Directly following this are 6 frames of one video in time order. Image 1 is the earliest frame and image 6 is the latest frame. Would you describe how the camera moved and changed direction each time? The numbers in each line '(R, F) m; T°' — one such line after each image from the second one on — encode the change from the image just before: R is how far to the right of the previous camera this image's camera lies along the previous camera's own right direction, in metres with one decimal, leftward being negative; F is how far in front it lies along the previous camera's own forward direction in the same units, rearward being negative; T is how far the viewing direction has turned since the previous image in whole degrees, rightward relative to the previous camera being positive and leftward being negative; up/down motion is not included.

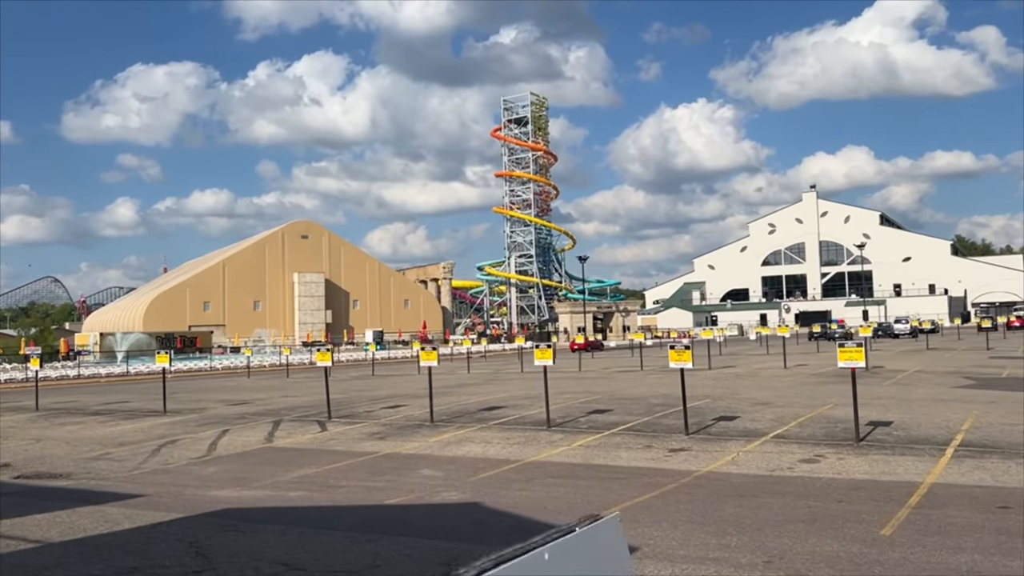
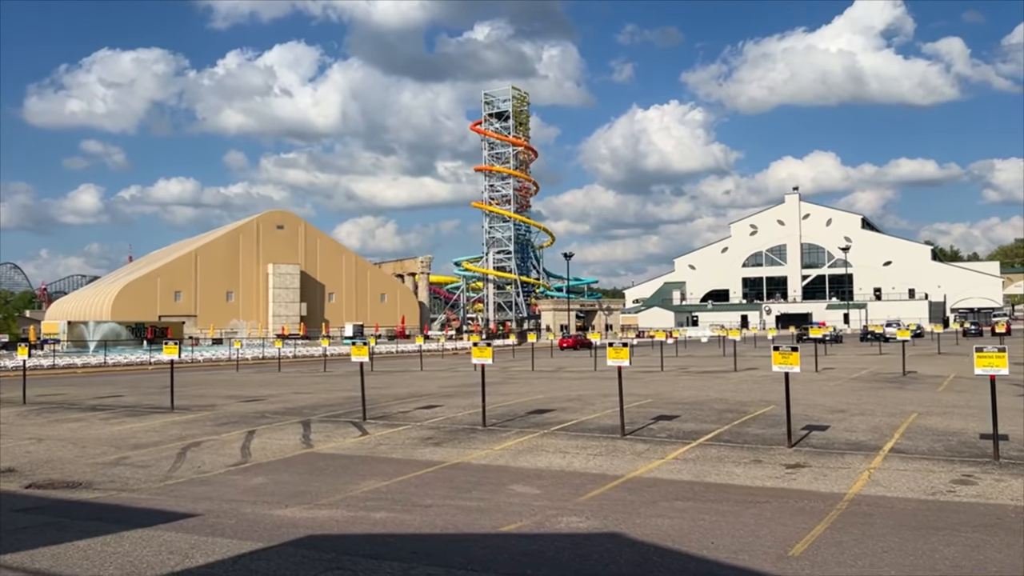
(-1.8, +1.8) m; +2°
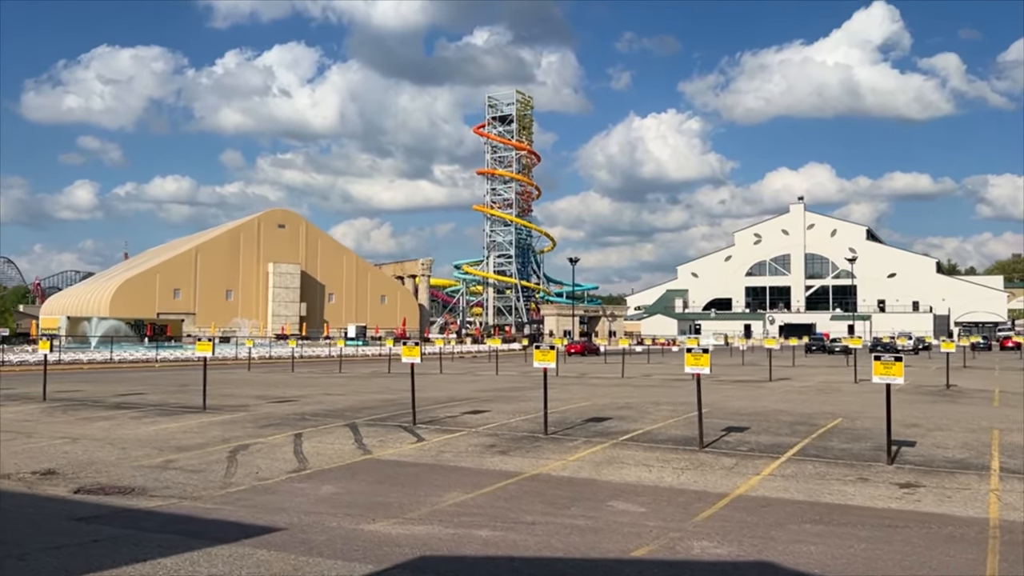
(-1.3, +0.9) m; 0°
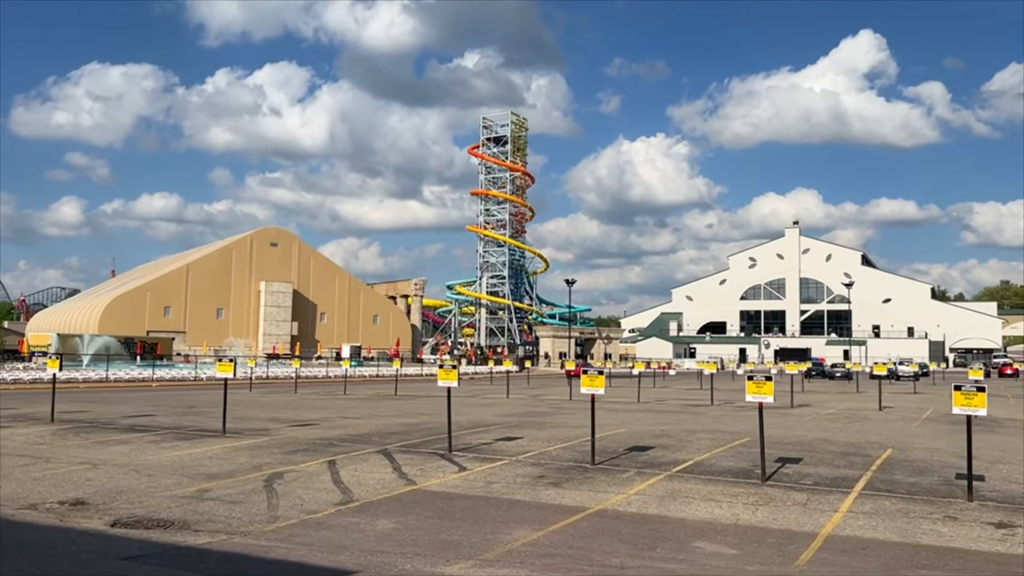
(-1.0, +0.7) m; +1°
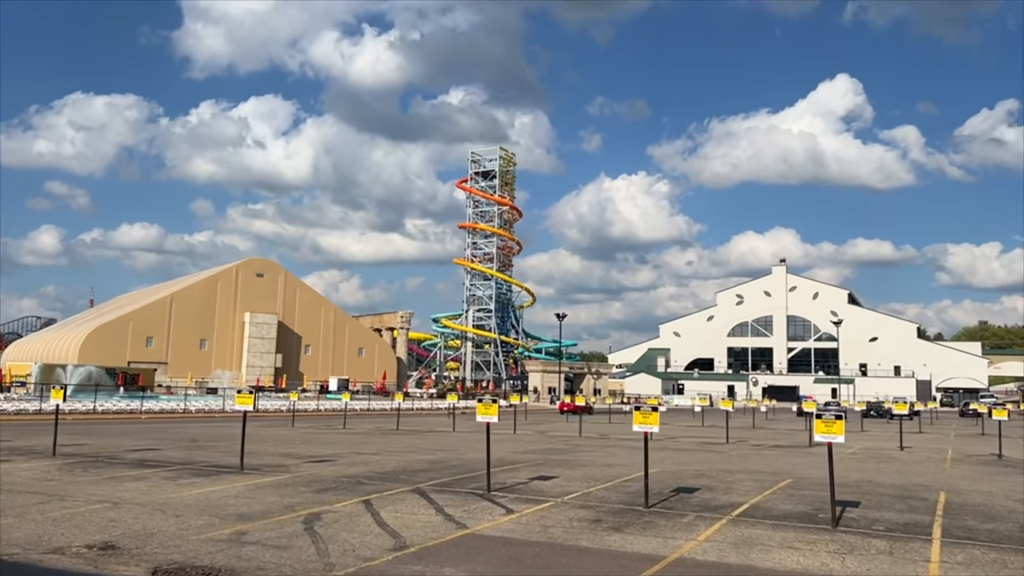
(-1.1, +0.7) m; +1°
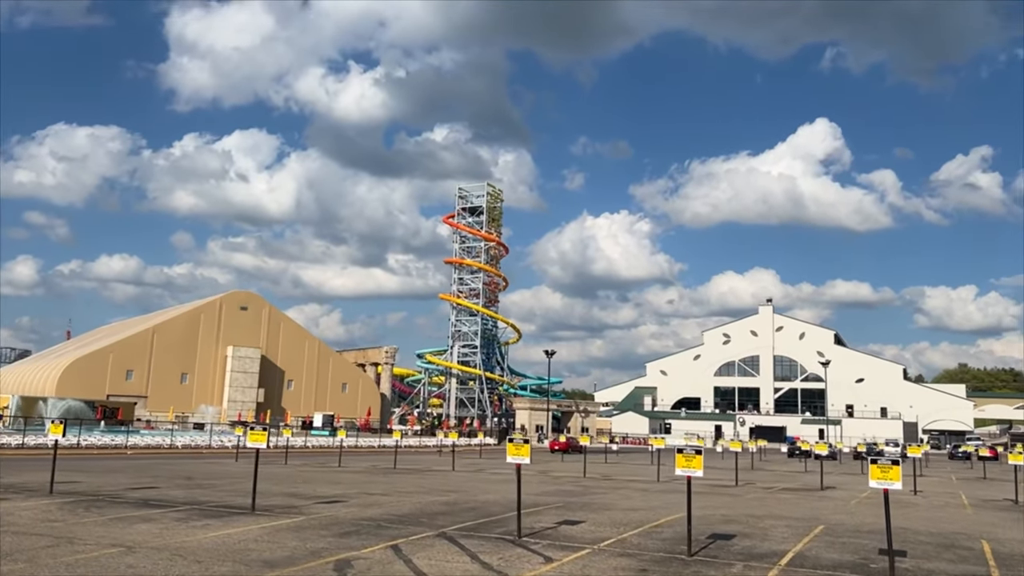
(-0.1, +4.6) m; +1°
